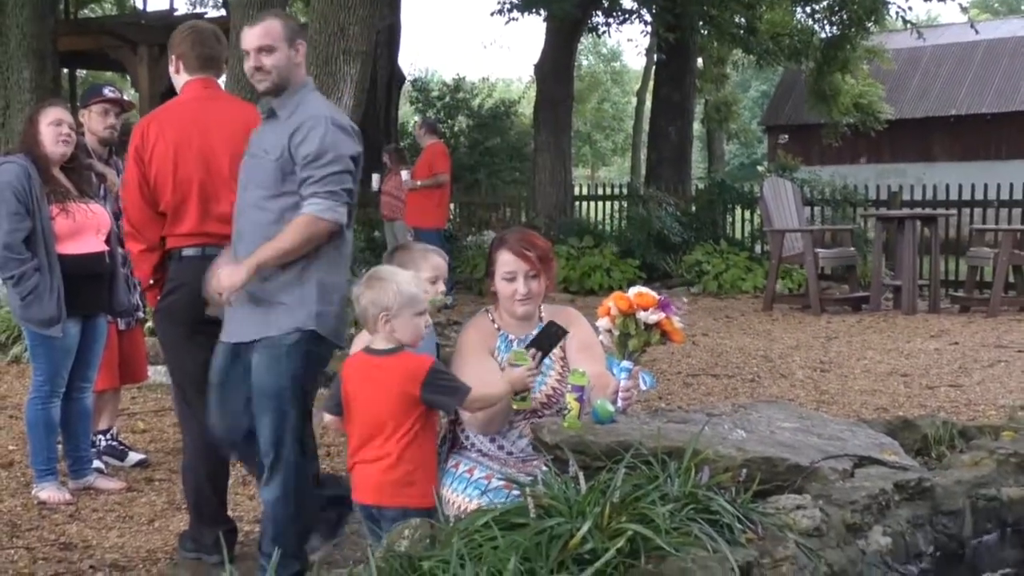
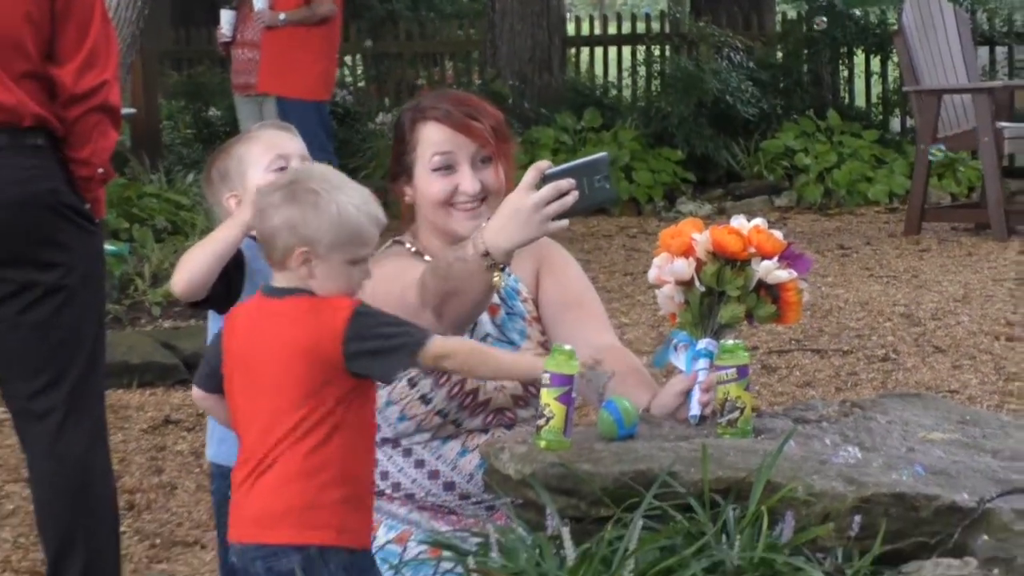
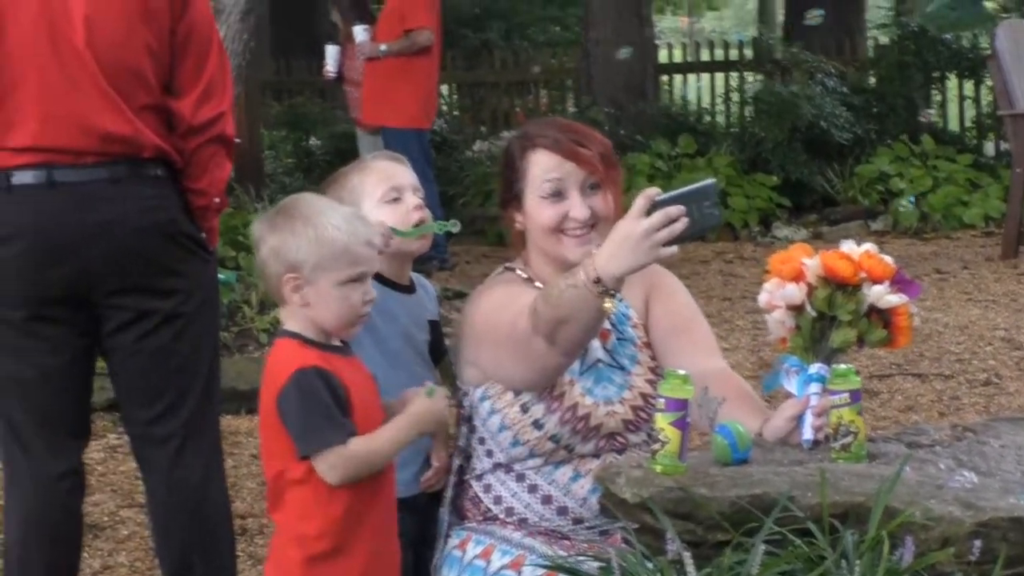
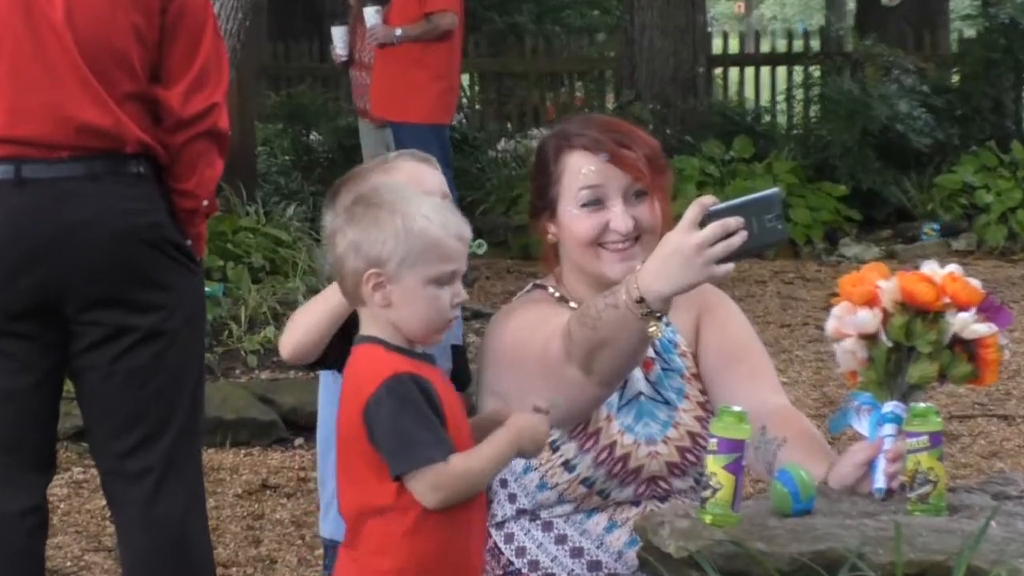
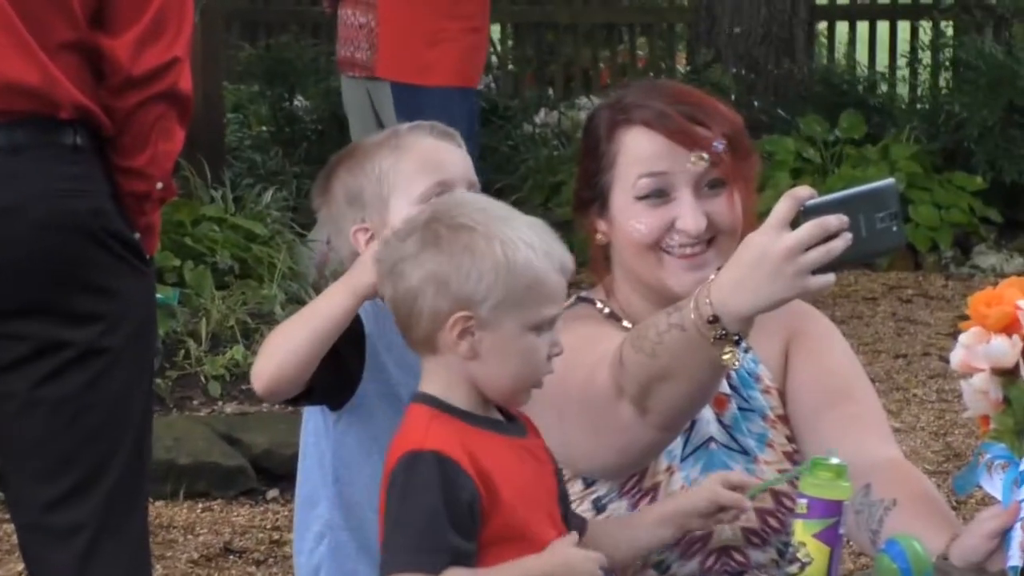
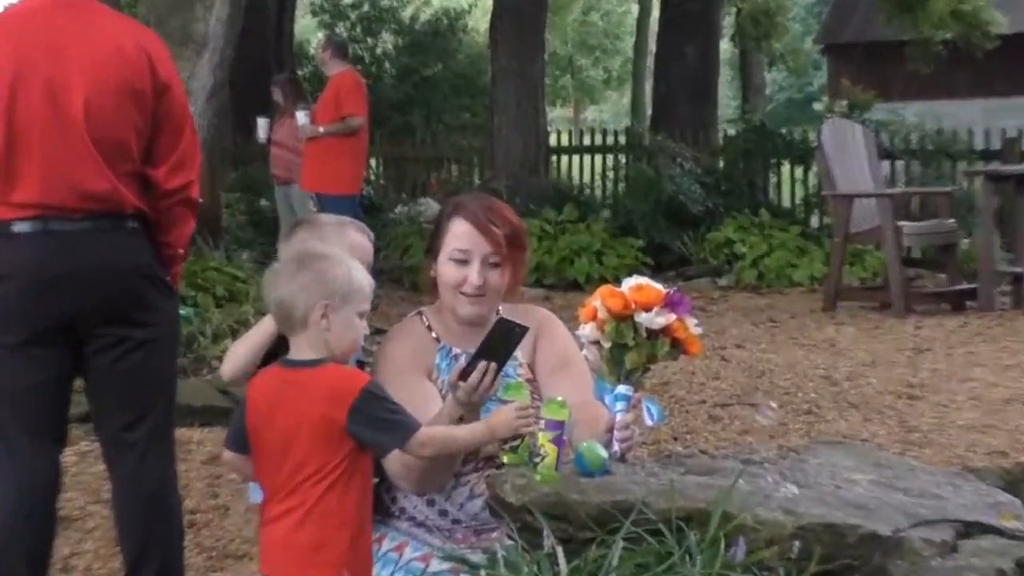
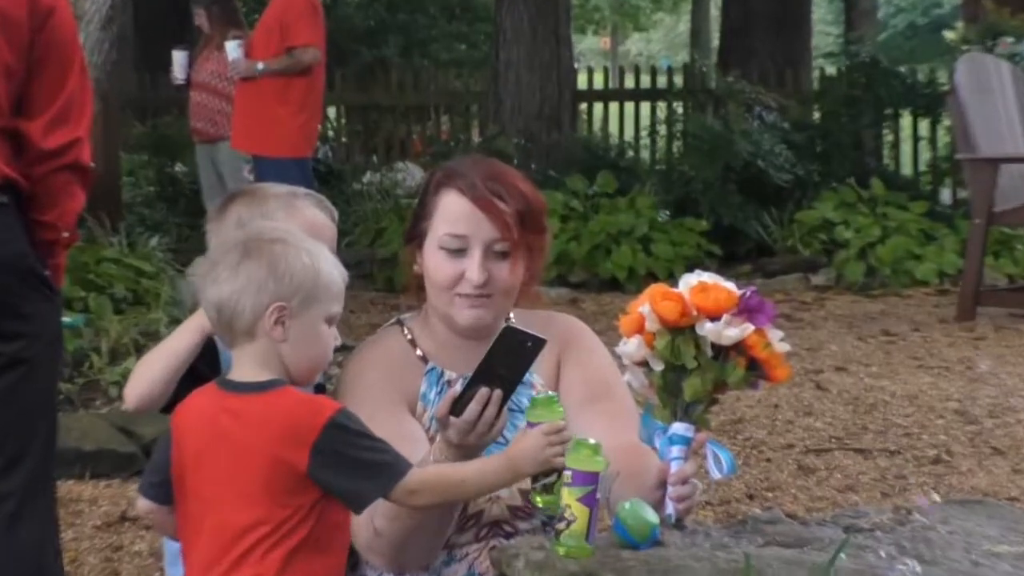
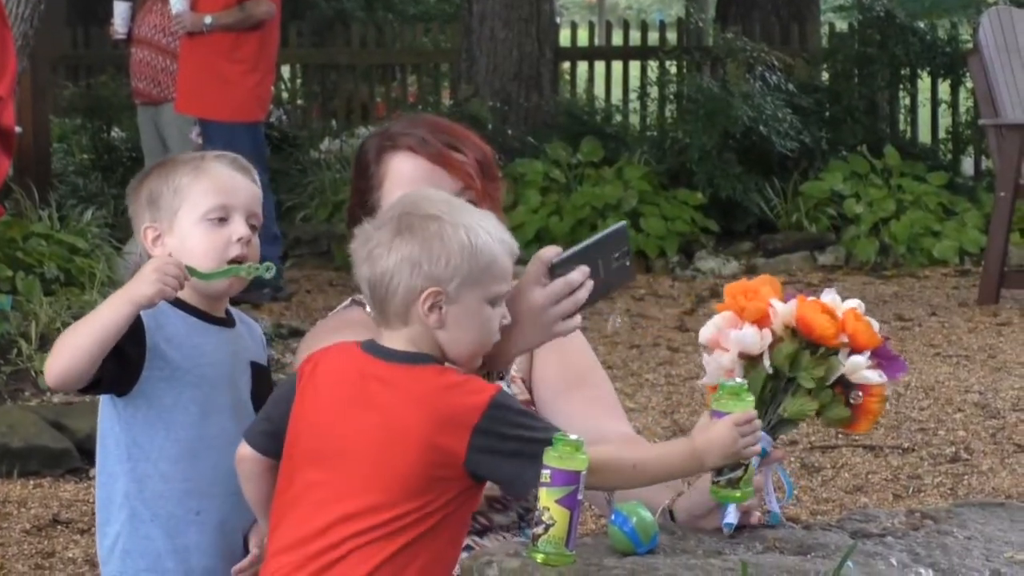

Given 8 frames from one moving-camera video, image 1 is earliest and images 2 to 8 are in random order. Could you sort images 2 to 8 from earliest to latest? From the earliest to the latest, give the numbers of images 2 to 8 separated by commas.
6, 7, 8, 2, 3, 4, 5
